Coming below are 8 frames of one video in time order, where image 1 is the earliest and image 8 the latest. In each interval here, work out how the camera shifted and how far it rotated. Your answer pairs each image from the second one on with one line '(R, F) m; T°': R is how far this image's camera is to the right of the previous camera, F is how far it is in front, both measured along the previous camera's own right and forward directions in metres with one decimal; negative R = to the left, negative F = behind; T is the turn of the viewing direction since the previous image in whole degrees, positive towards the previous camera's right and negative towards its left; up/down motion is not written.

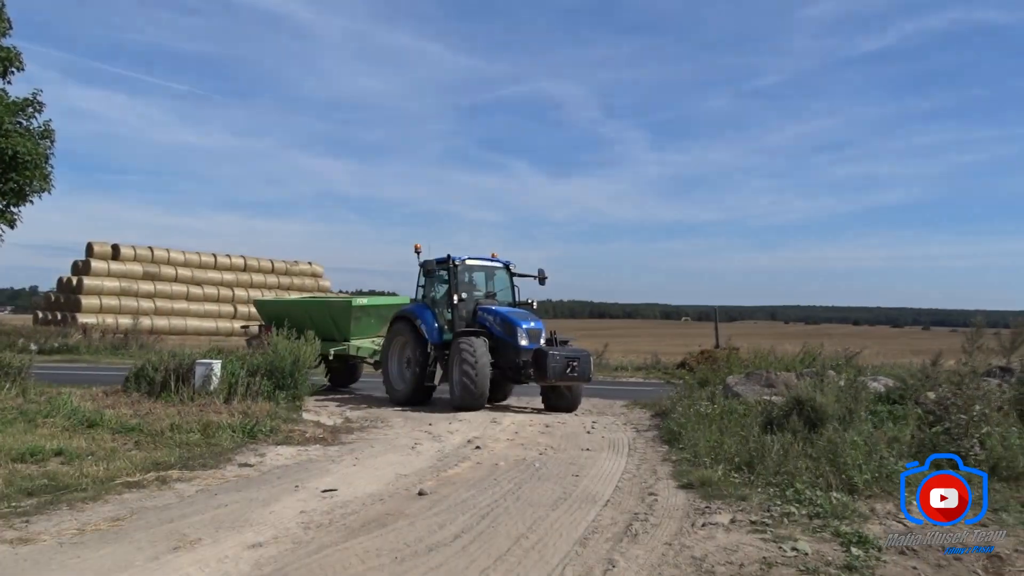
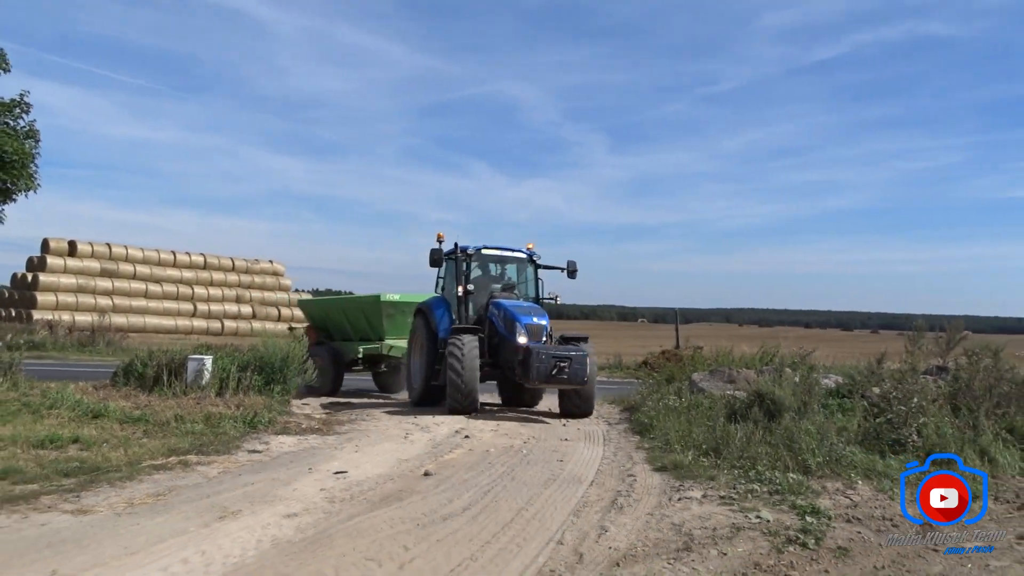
(-0.3, -0.7) m; +3°
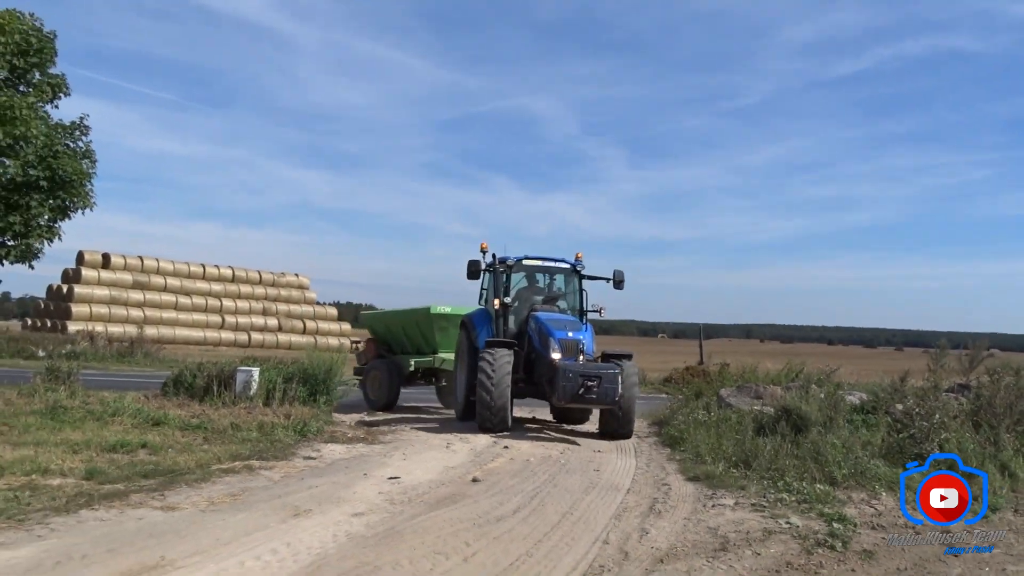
(-0.2, -0.5) m; -1°
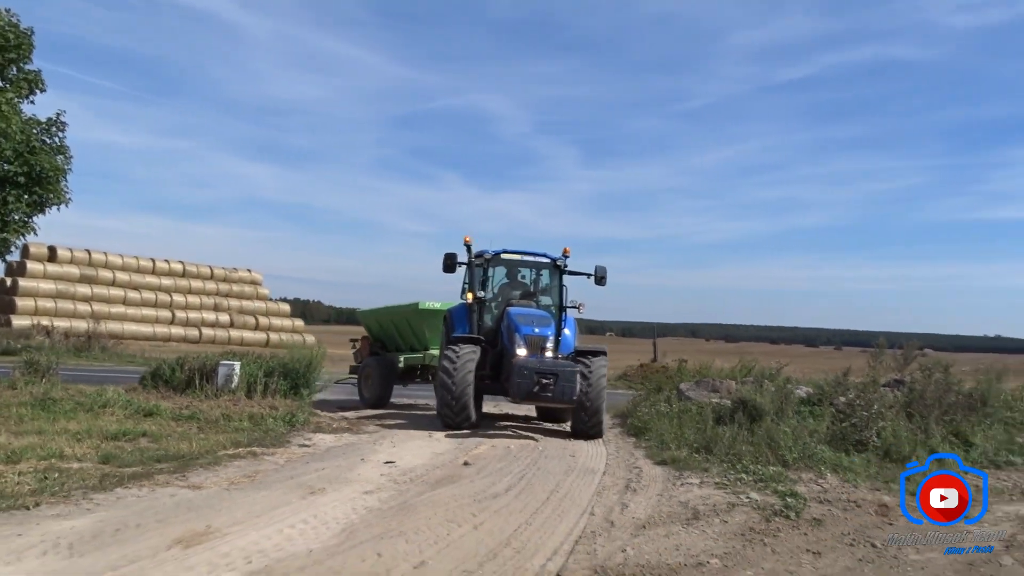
(-0.4, -0.7) m; +3°
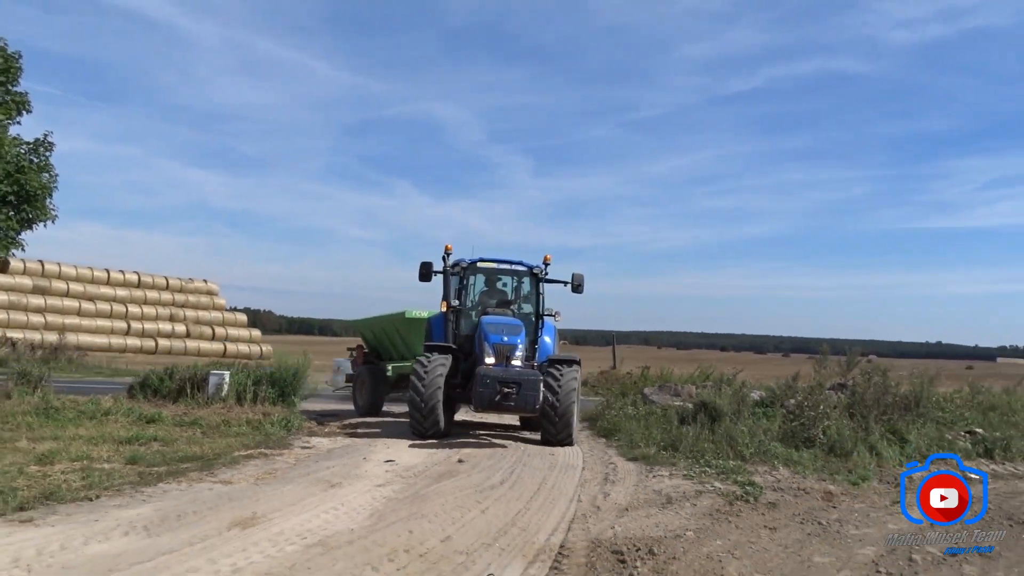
(-0.4, -0.9) m; +3°
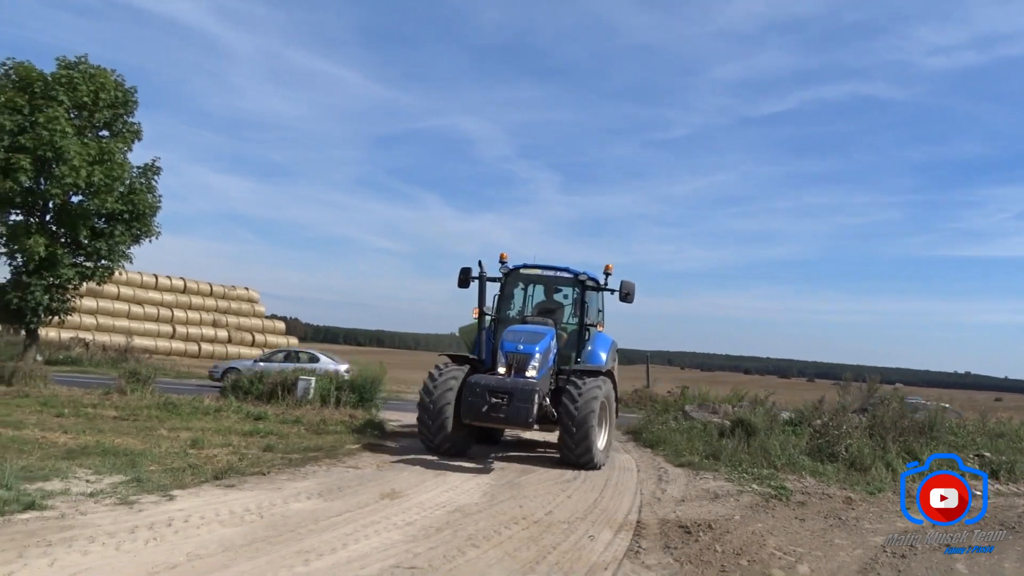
(-0.6, -1.7) m; -2°
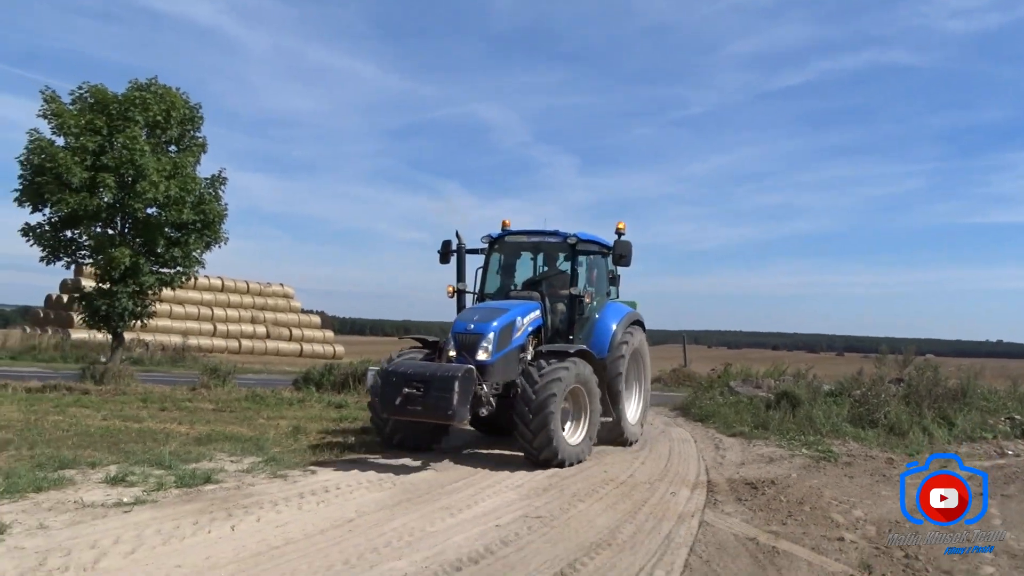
(-0.5, -1.1) m; -2°
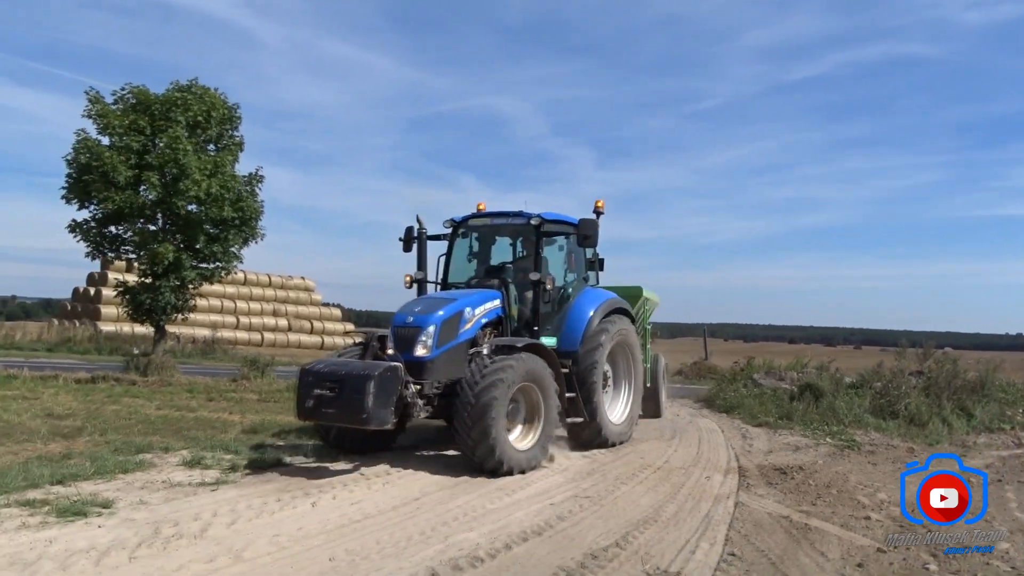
(-0.3, -0.5) m; -1°
